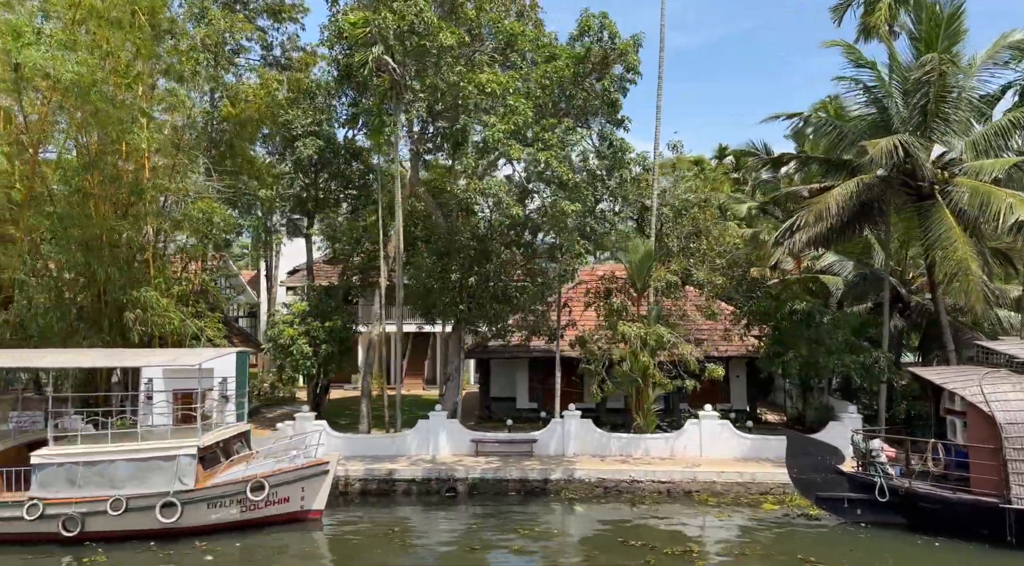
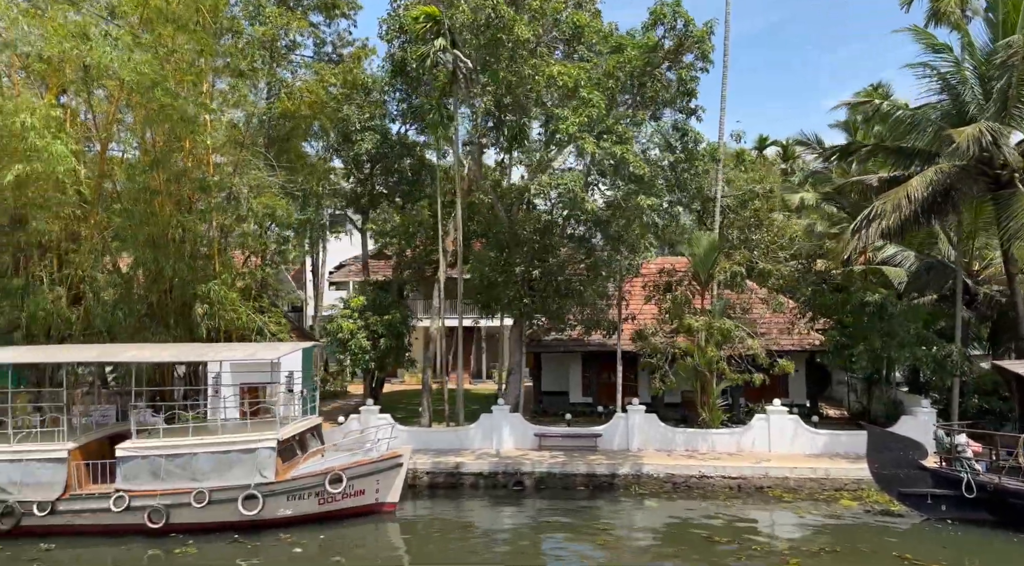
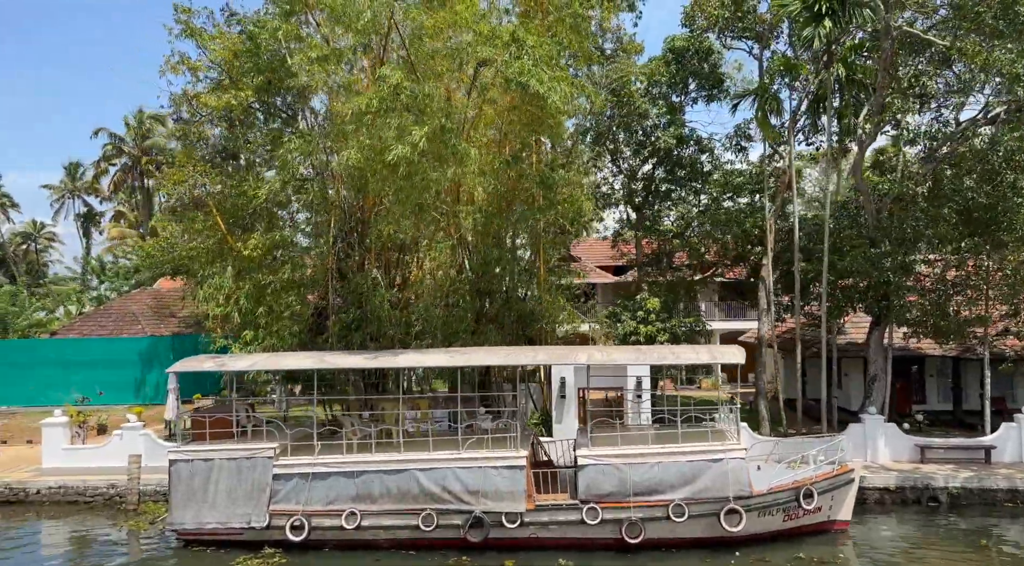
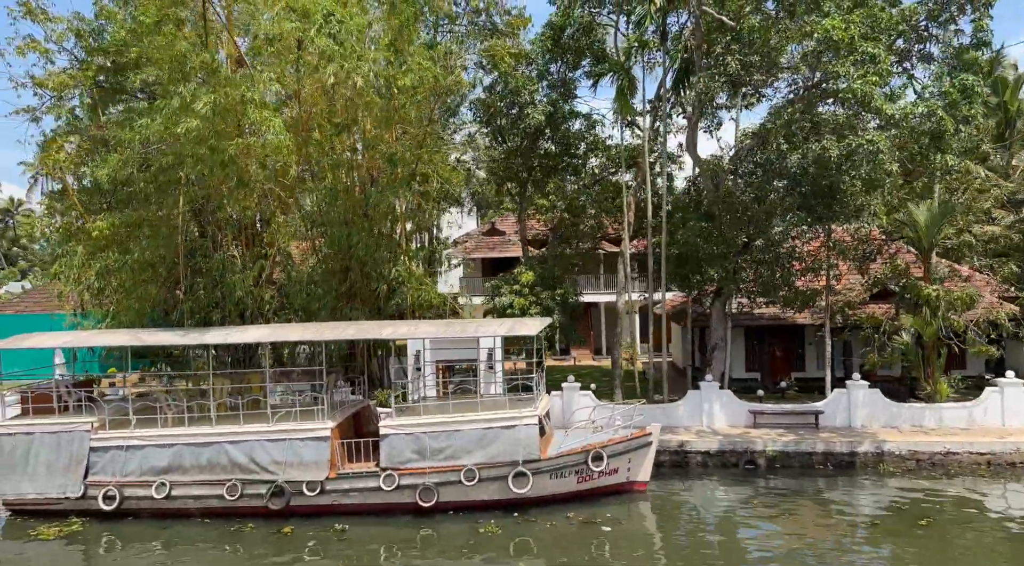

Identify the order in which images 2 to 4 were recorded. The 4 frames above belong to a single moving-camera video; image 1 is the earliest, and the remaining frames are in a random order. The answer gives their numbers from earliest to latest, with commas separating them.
2, 4, 3
